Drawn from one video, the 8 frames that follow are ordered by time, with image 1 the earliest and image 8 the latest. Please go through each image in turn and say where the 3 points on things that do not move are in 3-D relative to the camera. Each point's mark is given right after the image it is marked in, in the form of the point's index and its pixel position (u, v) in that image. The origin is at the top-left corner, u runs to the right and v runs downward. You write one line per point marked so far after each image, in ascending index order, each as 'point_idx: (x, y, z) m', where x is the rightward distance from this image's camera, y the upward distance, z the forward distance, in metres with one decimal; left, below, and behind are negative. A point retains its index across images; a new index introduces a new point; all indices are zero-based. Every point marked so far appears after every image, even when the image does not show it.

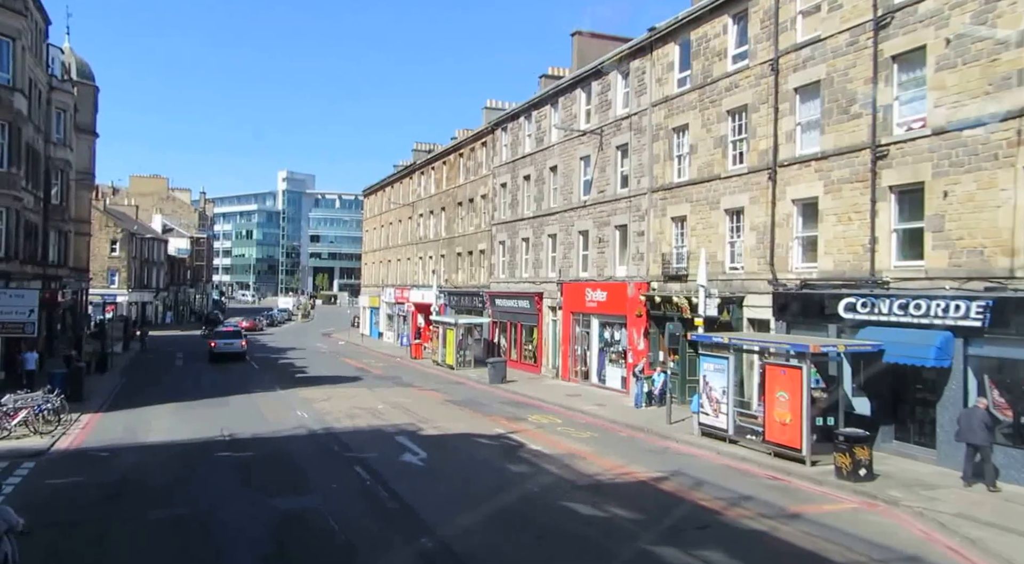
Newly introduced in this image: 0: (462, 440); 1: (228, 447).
0: (-1.2, -3.8, +18.3) m
1: (-6.4, -3.7, +17.7) m
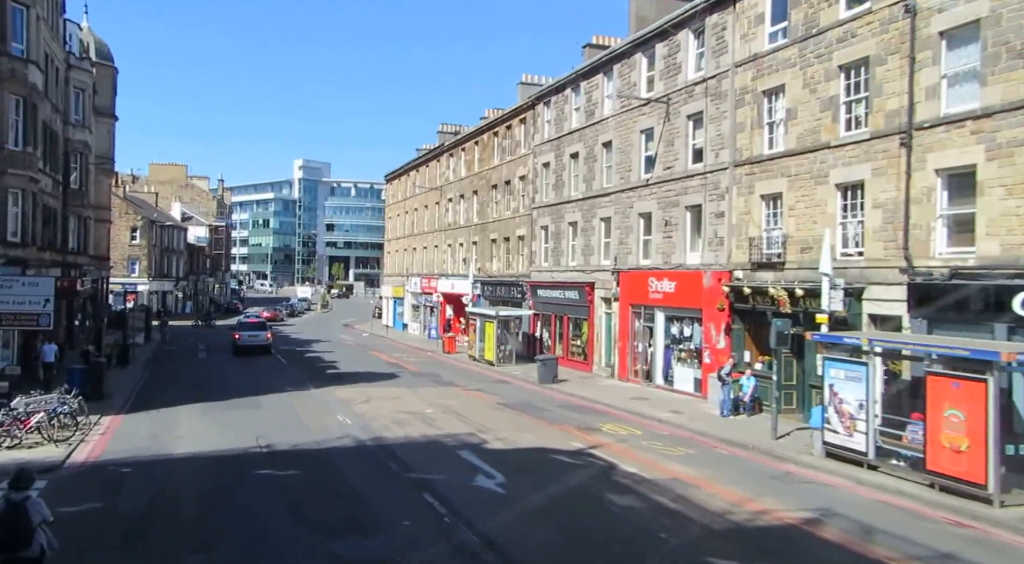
0: (+0.4, -3.5, +15.2) m
1: (-4.8, -3.5, +14.7) m
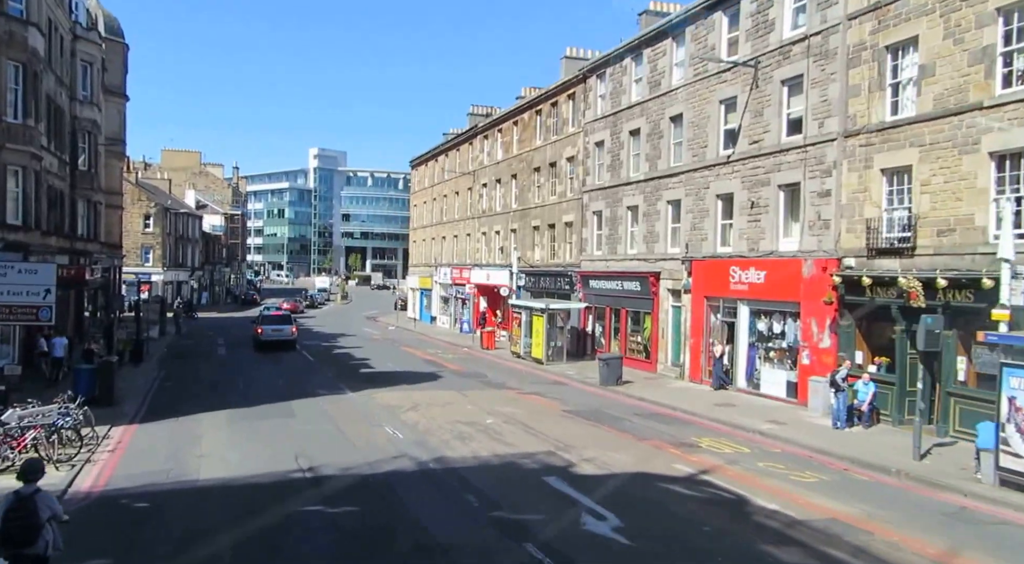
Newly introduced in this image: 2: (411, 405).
0: (+2.1, -3.3, +12.3) m
1: (-3.1, -3.3, +11.9) m
2: (-2.6, -3.2, +19.5) m
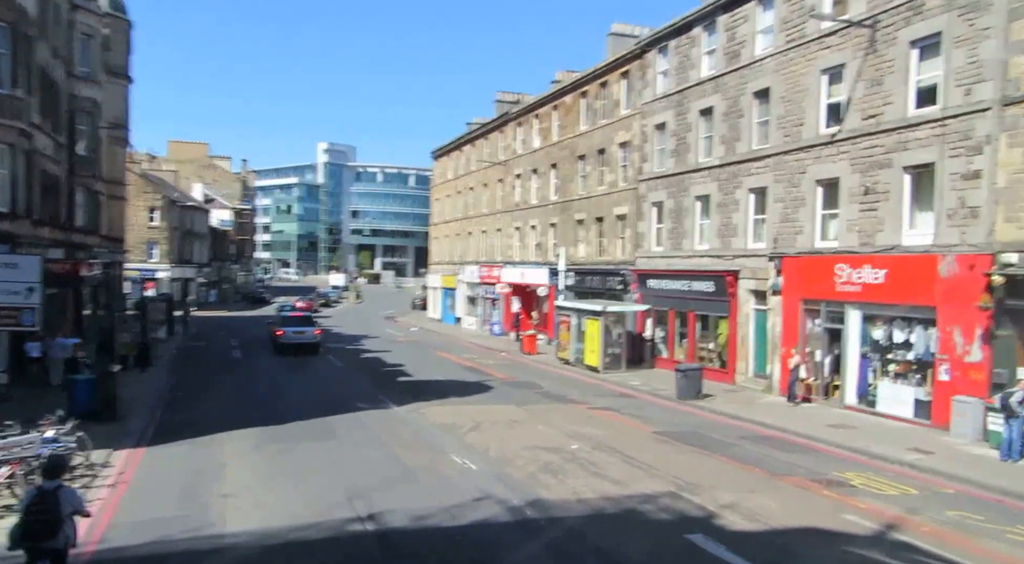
0: (+3.7, -3.2, +9.1) m
1: (-1.5, -3.1, +8.7) m
2: (-0.9, -3.0, +16.3) m
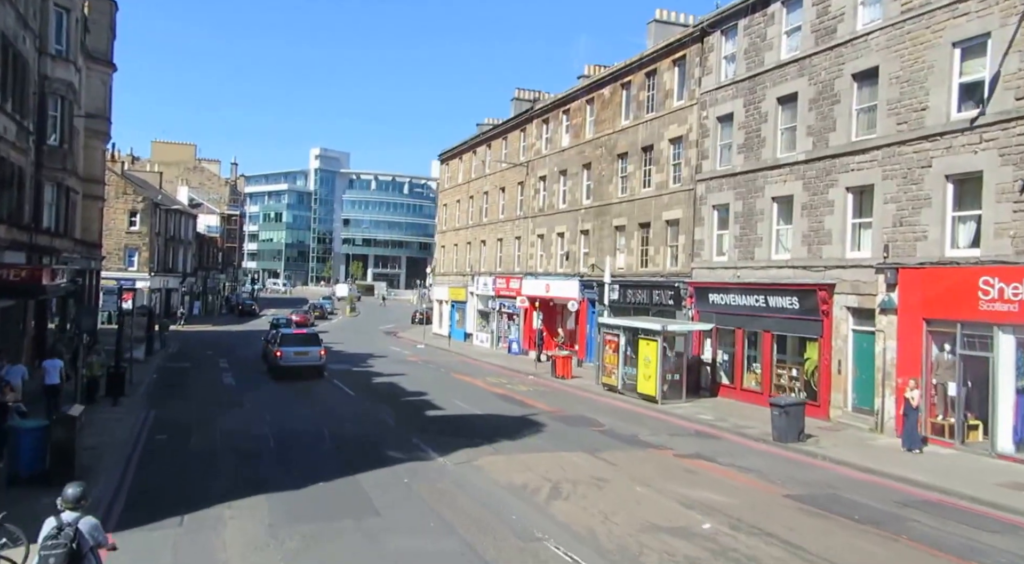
0: (+5.3, -3.4, +5.3) m
1: (+0.1, -3.3, +4.9) m
2: (+0.5, -3.3, +12.5) m
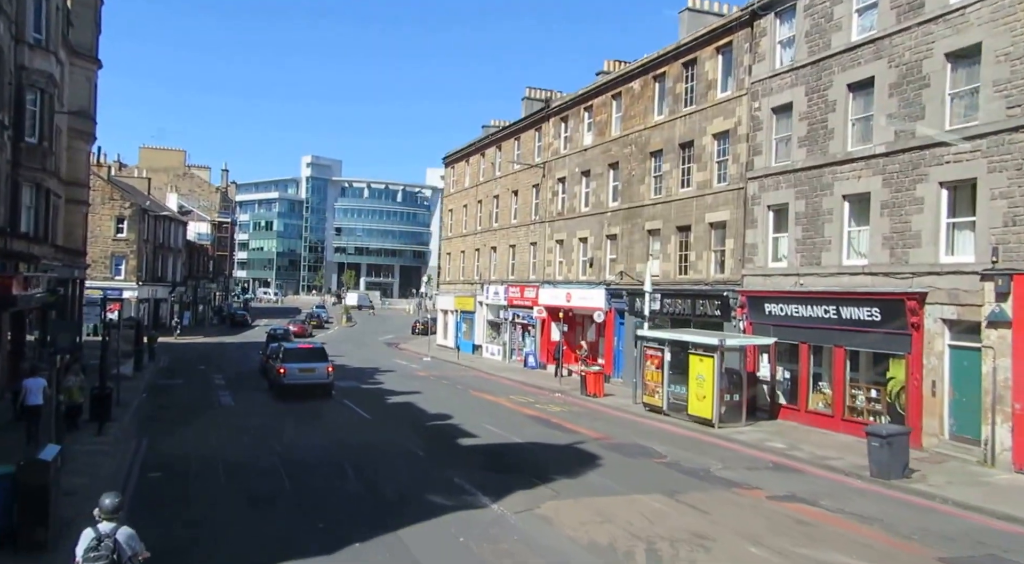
0: (+6.5, -3.4, +2.9) m
1: (+1.3, -3.3, +2.4) m
2: (+1.6, -3.4, +9.9) m
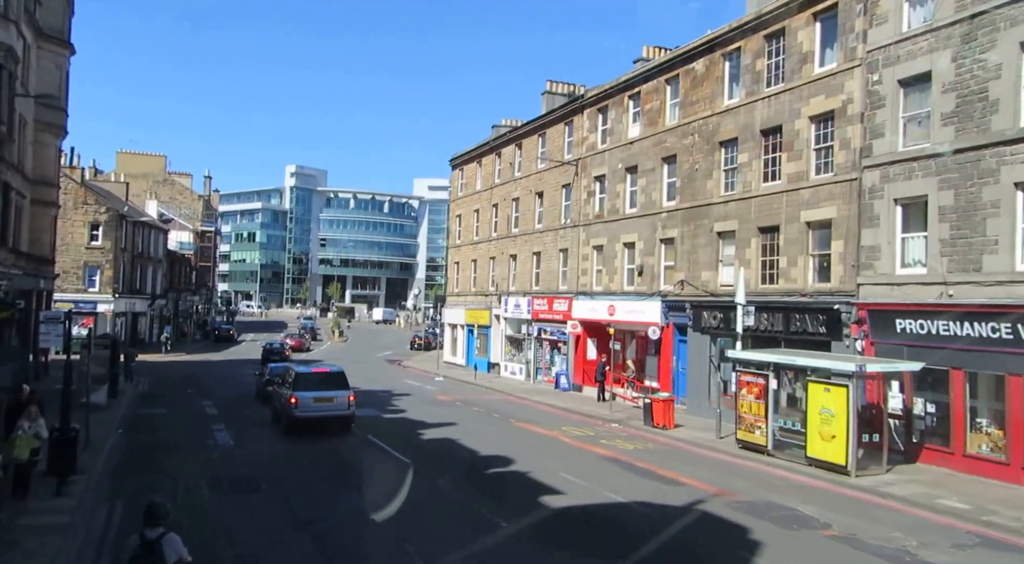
0: (+8.6, -3.4, -1.2) m
1: (+3.4, -3.2, -1.9) m
2: (+3.6, -3.5, +5.7) m
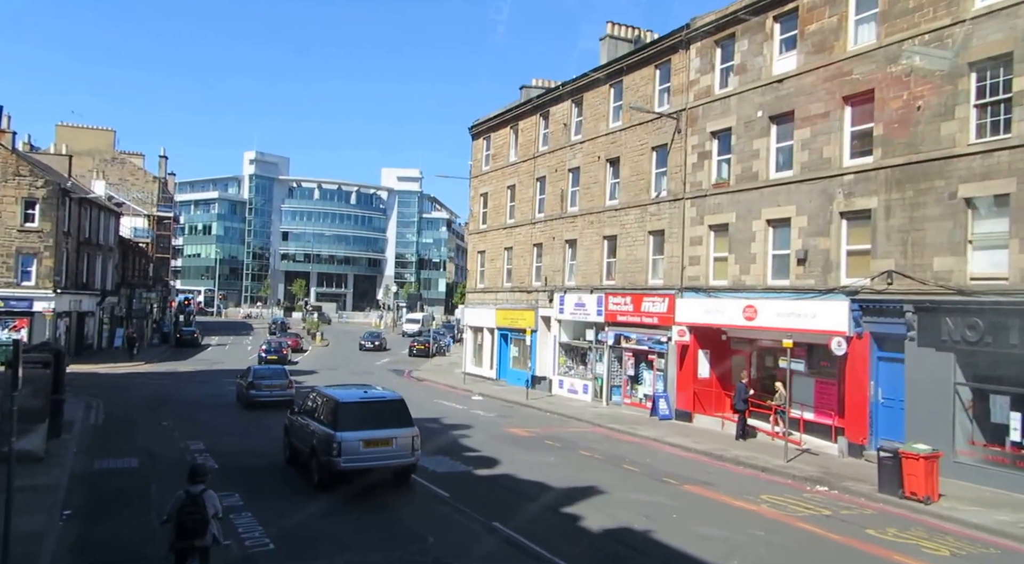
0: (+13.1, -3.2, -9.2) m
1: (+8.0, -3.0, -10.1) m
2: (+7.7, -3.2, -2.5) m
